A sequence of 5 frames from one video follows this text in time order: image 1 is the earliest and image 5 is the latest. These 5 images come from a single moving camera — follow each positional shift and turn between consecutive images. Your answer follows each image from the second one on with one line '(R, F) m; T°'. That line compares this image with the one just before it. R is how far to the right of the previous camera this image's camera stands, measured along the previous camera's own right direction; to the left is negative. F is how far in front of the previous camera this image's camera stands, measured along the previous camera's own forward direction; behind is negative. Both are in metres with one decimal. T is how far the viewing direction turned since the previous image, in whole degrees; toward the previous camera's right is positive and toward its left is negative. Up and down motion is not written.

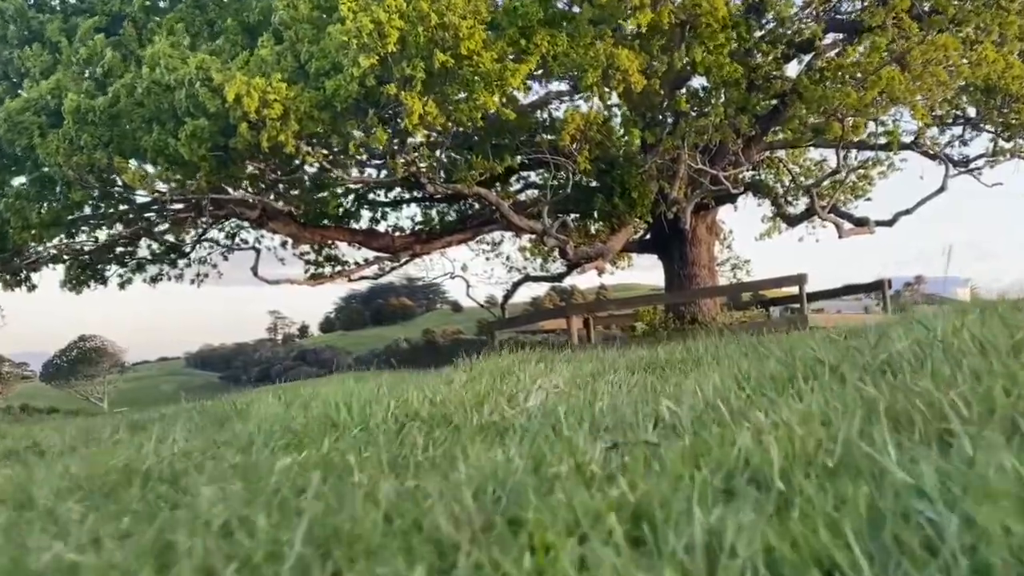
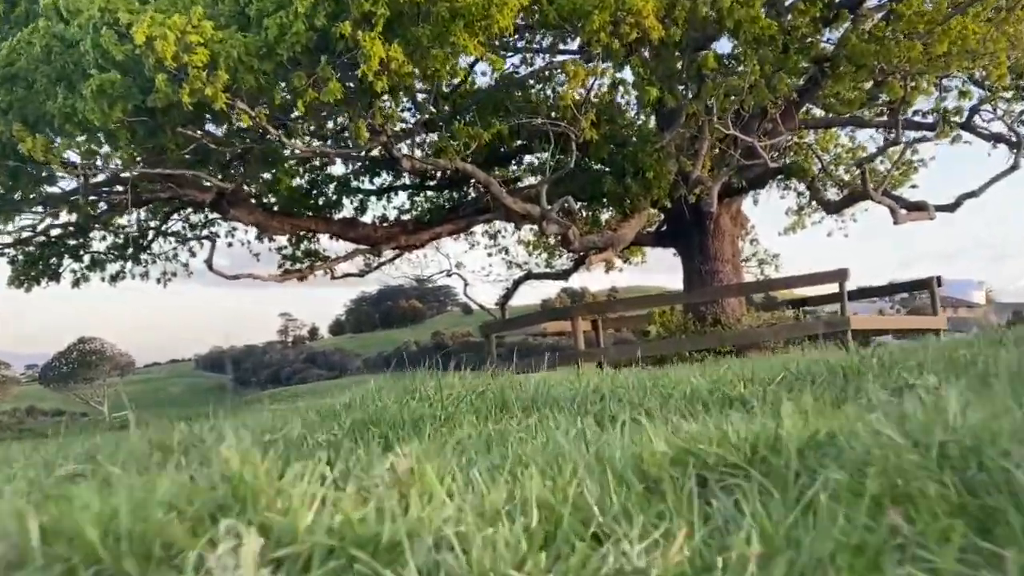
(+0.2, +2.1) m; -1°
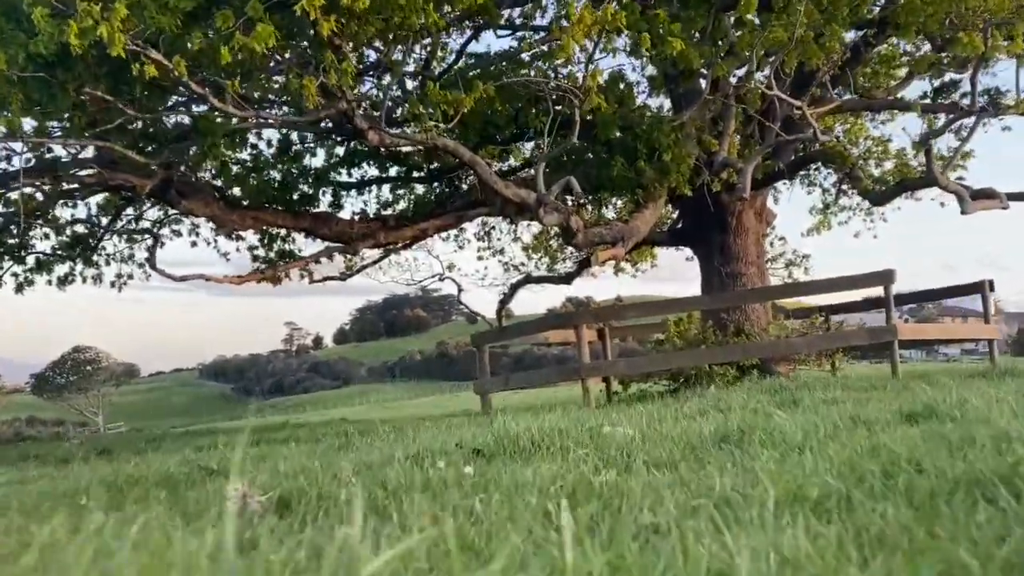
(+0.1, +1.9) m; 0°
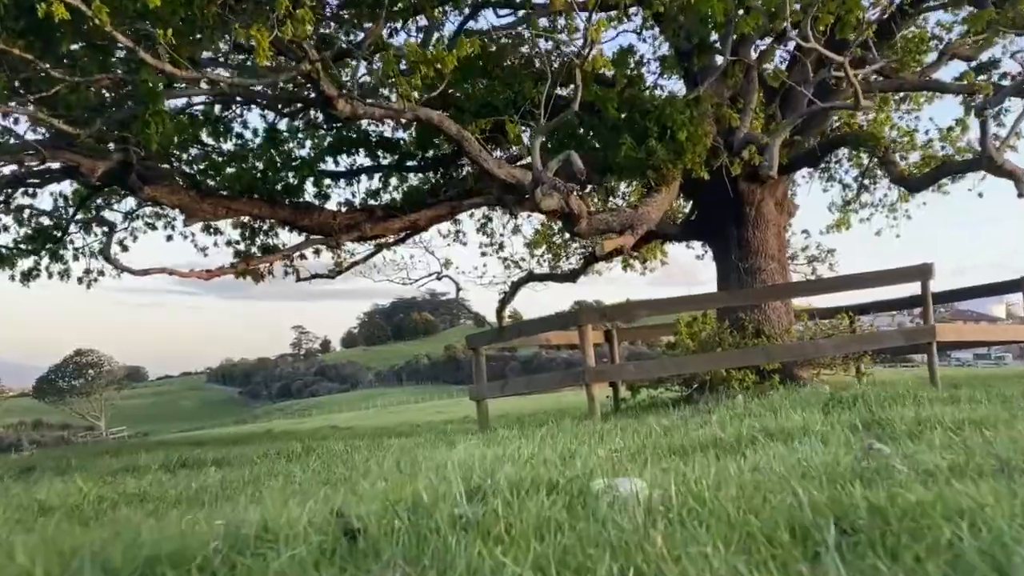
(+0.1, +1.1) m; -1°
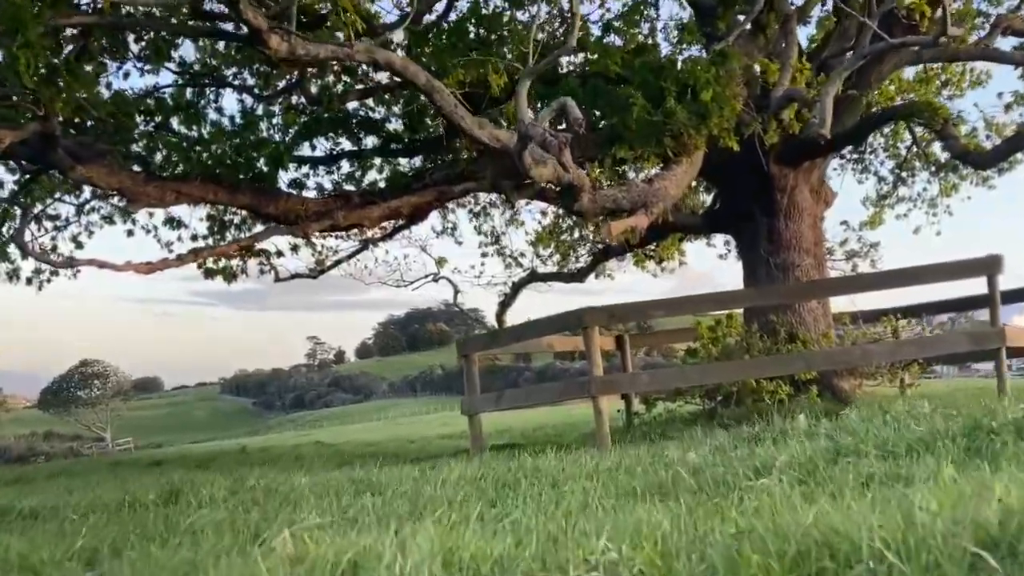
(+0.2, +1.6) m; -1°
